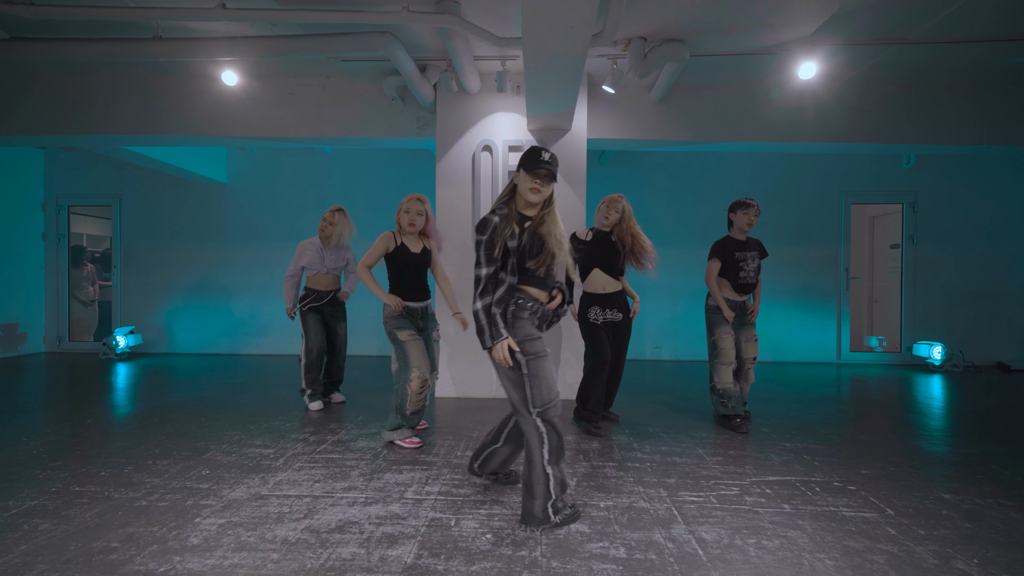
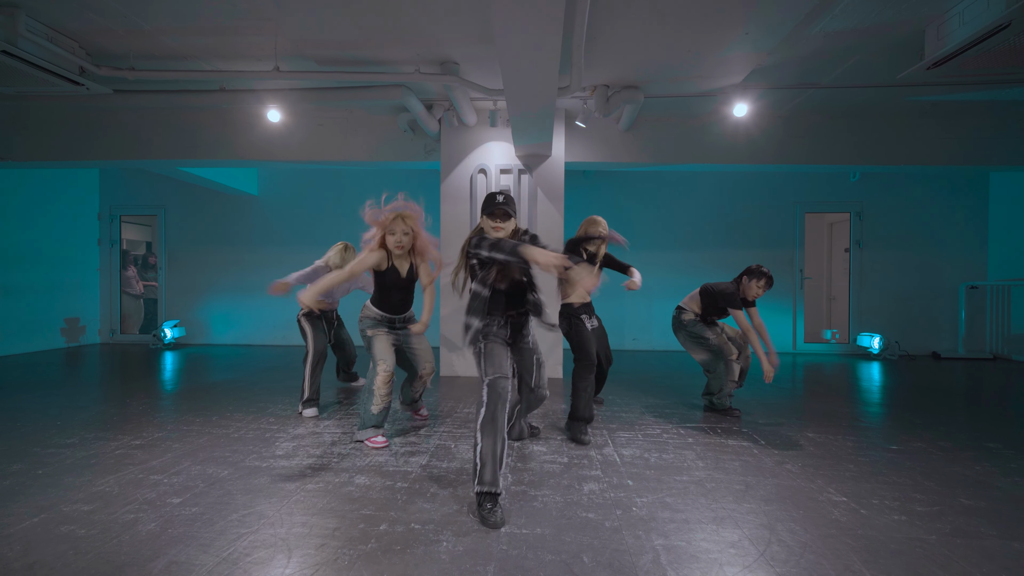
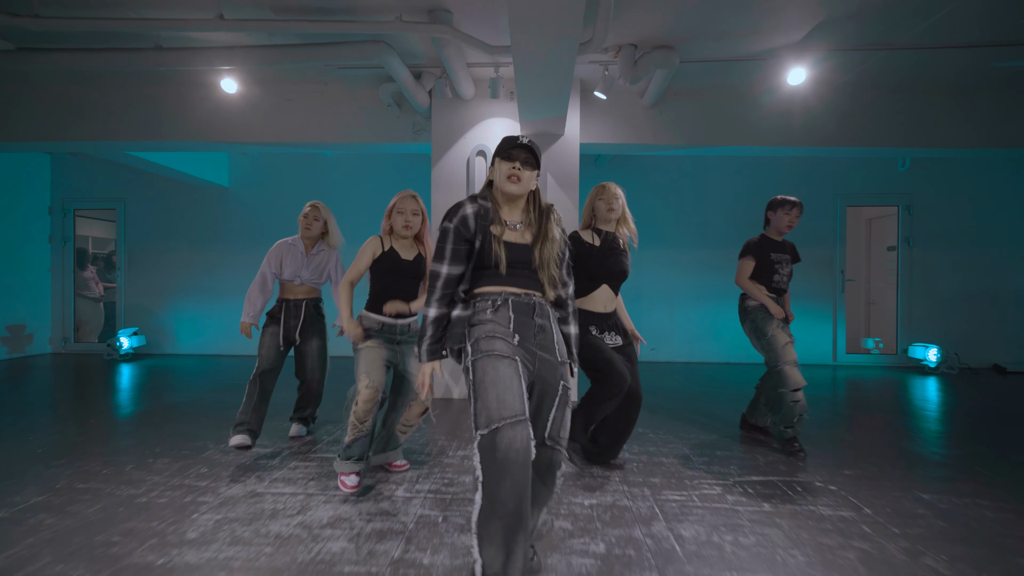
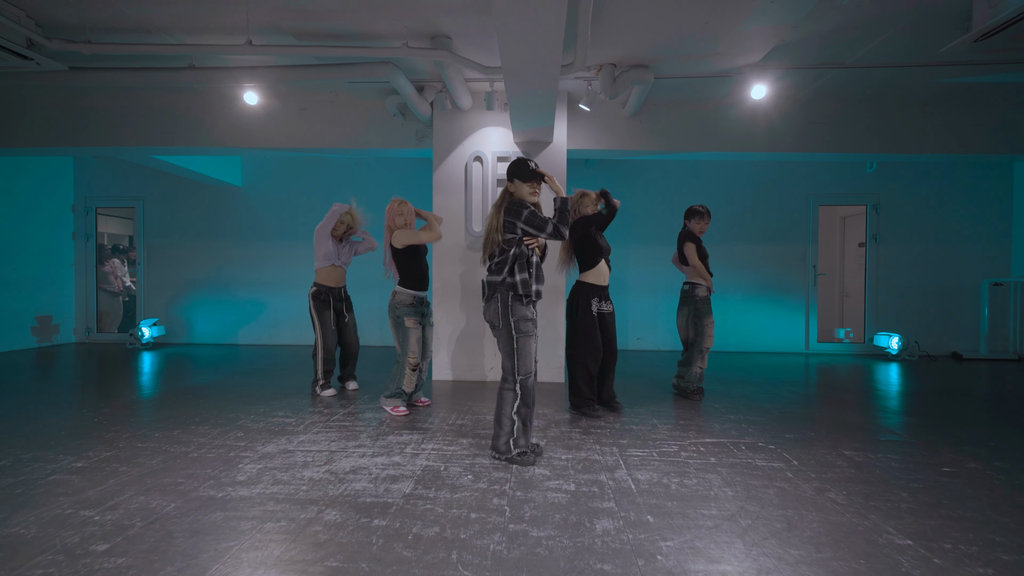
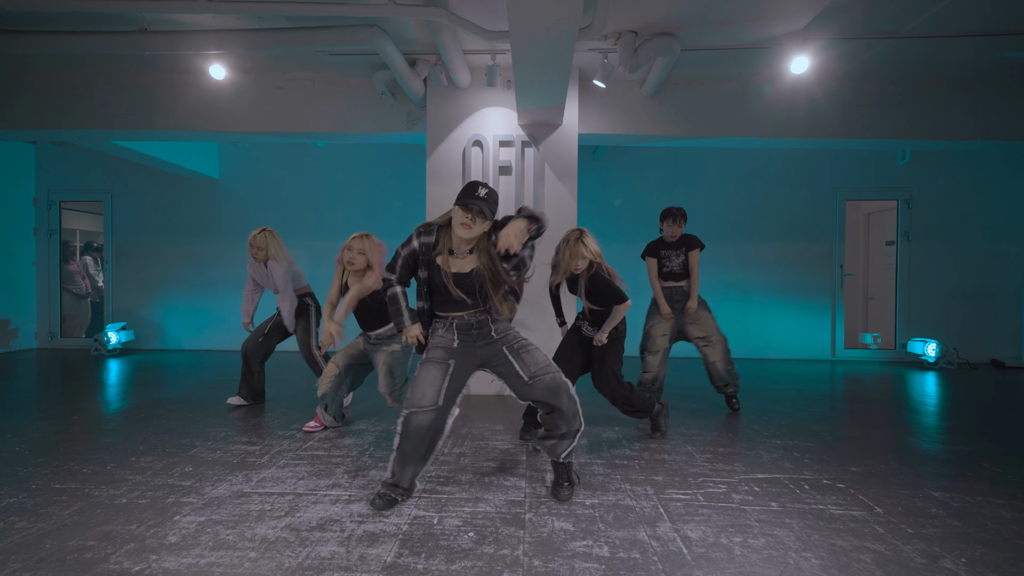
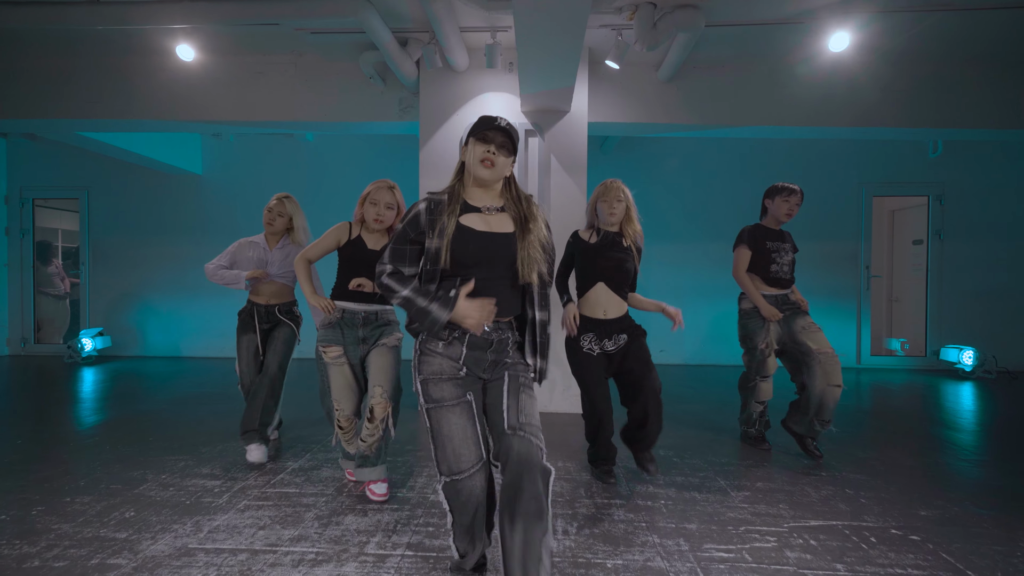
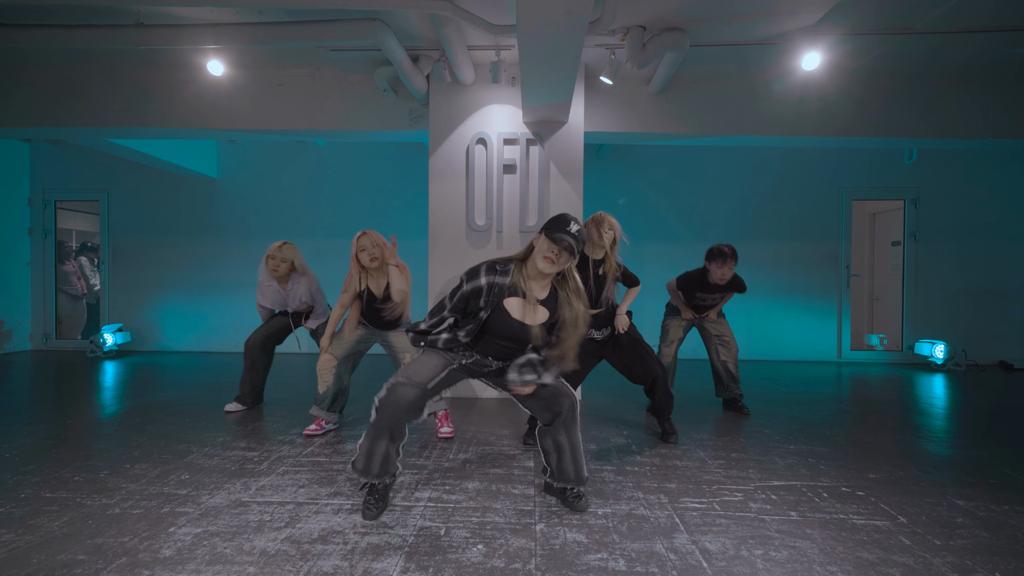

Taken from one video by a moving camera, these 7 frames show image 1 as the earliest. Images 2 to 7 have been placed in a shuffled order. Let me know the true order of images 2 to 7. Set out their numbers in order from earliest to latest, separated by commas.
6, 3, 2, 4, 5, 7
